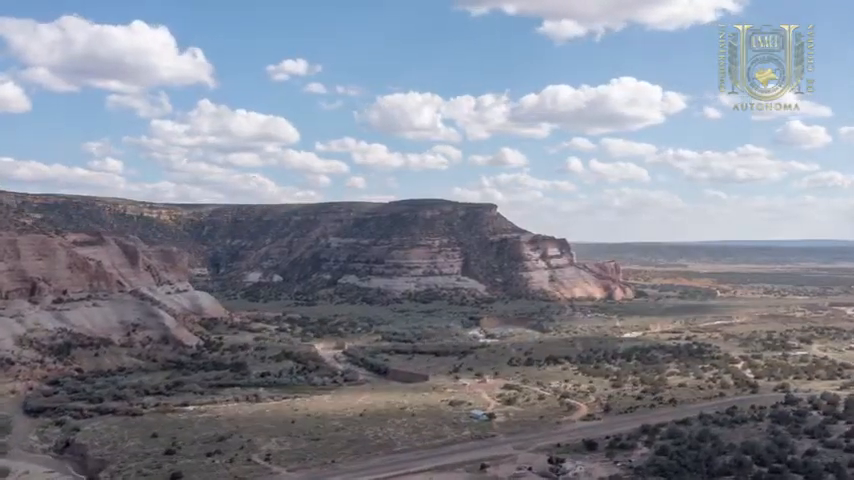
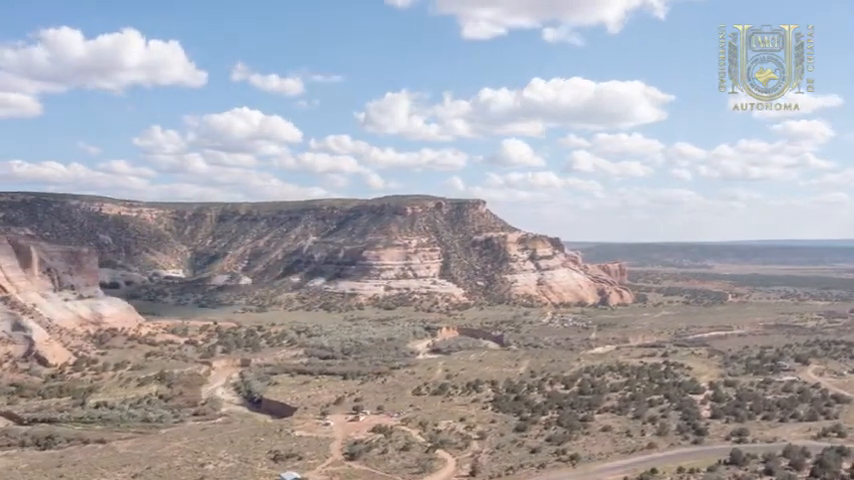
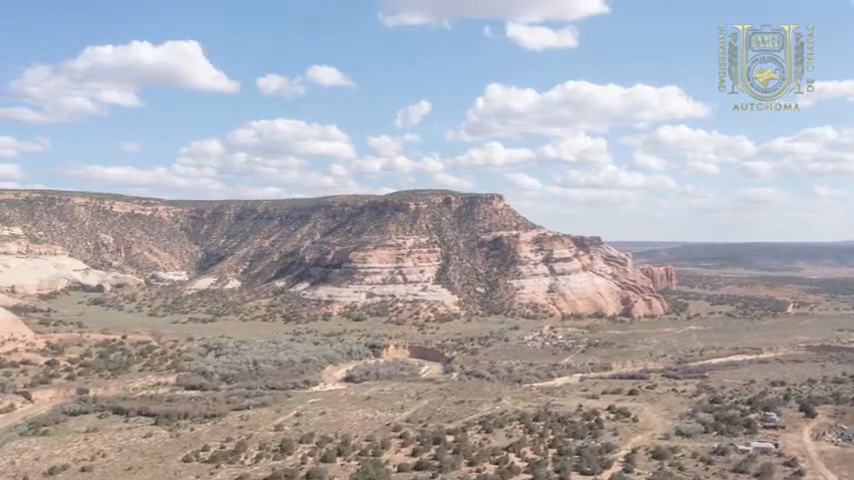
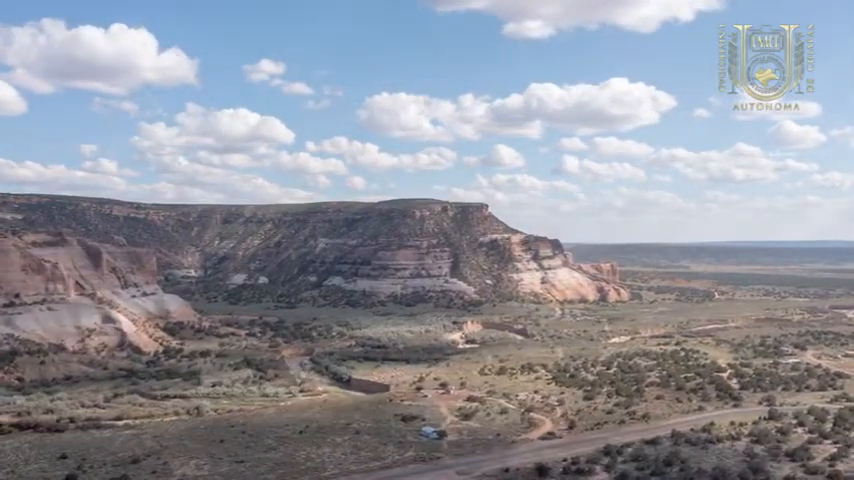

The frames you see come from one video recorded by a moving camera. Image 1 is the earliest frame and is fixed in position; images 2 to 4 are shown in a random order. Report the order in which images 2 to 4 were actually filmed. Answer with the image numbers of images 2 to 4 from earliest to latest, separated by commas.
4, 2, 3
